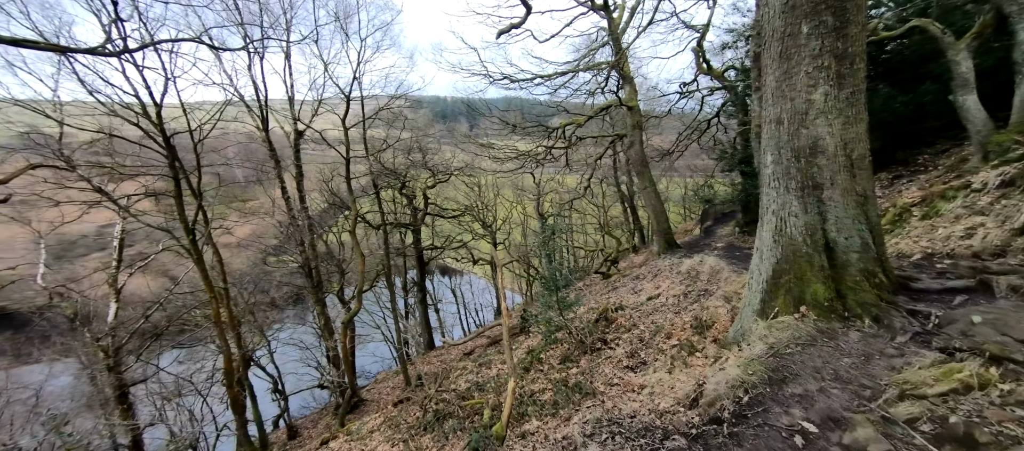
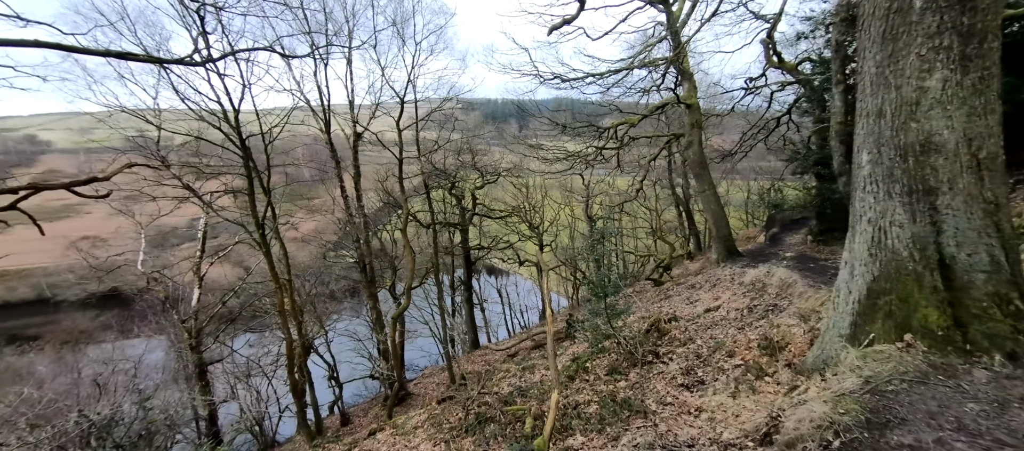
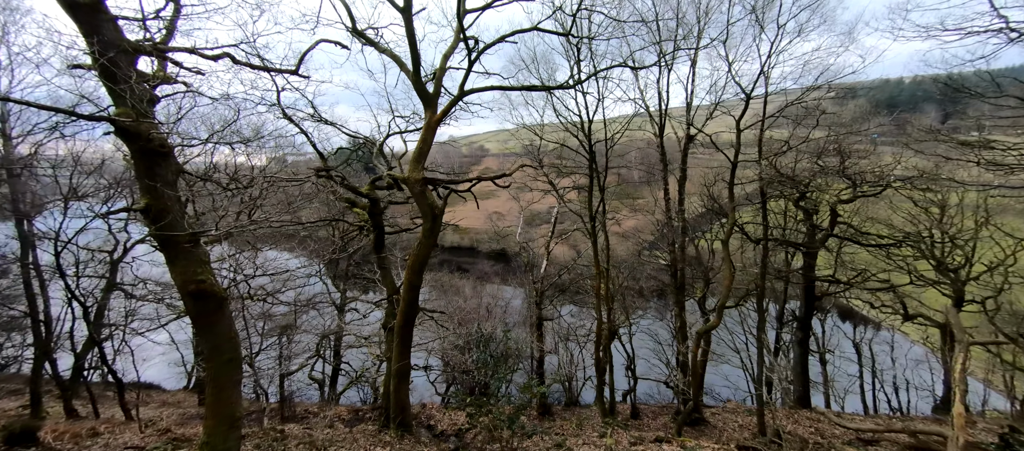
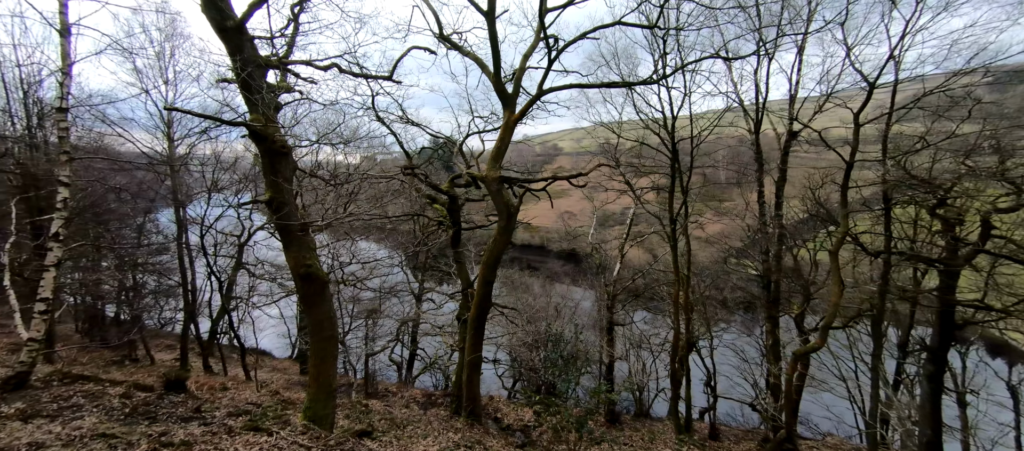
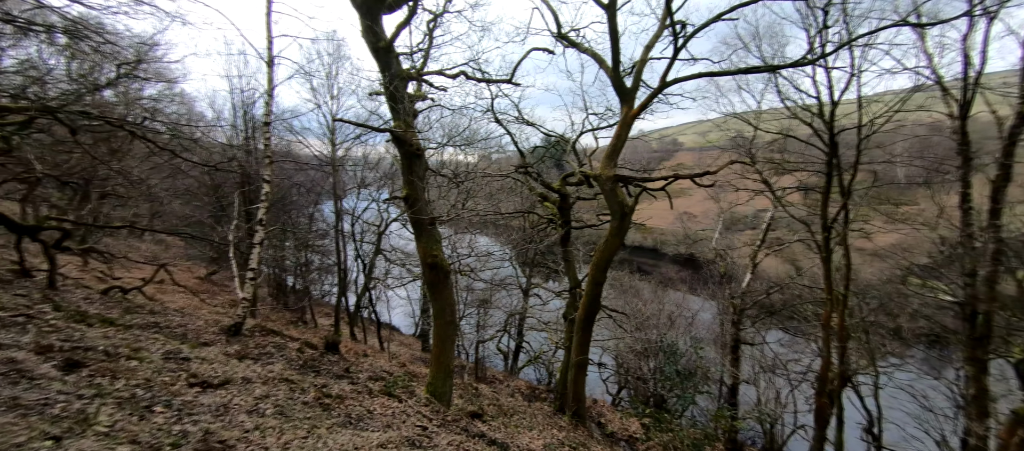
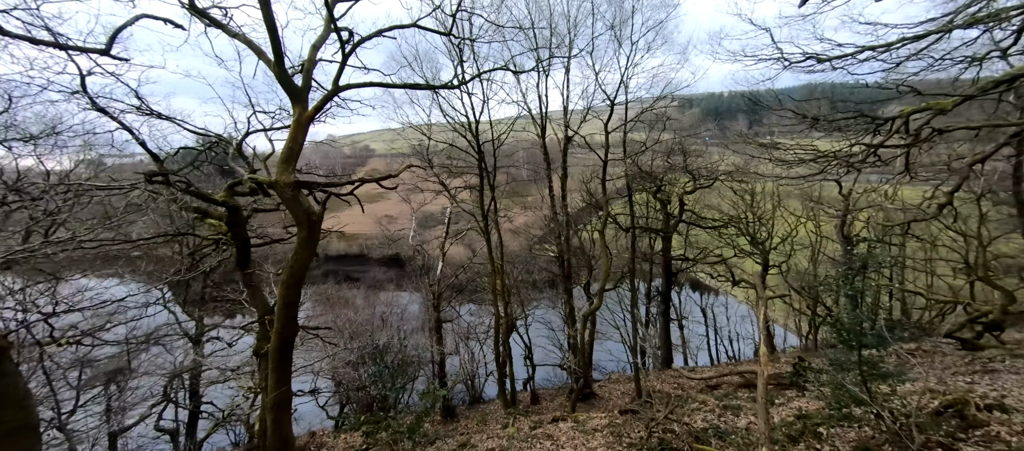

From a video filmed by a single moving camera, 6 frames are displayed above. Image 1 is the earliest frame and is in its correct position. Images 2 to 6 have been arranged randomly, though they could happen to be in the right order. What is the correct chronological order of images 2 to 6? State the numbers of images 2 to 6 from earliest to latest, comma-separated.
2, 6, 3, 4, 5
